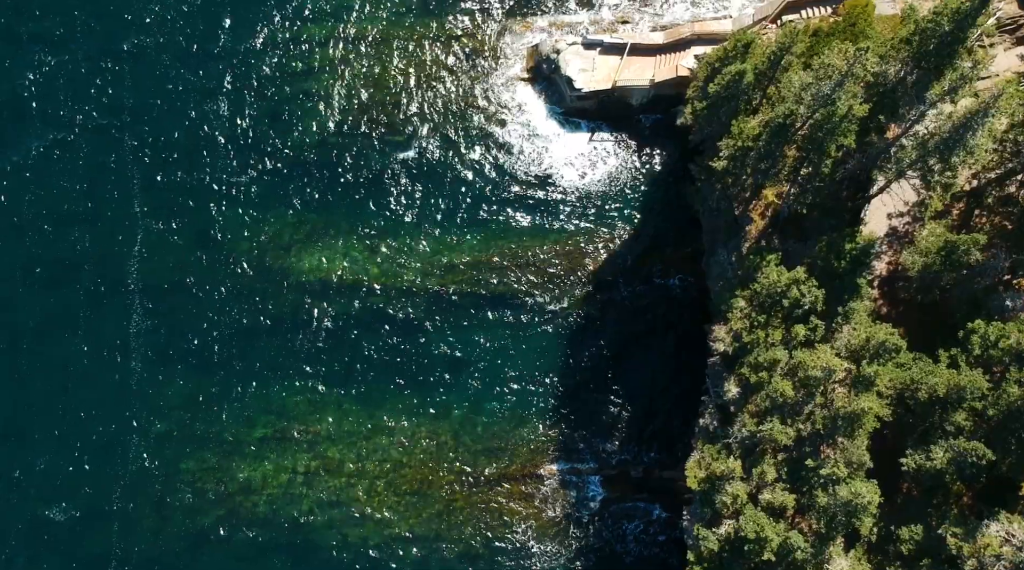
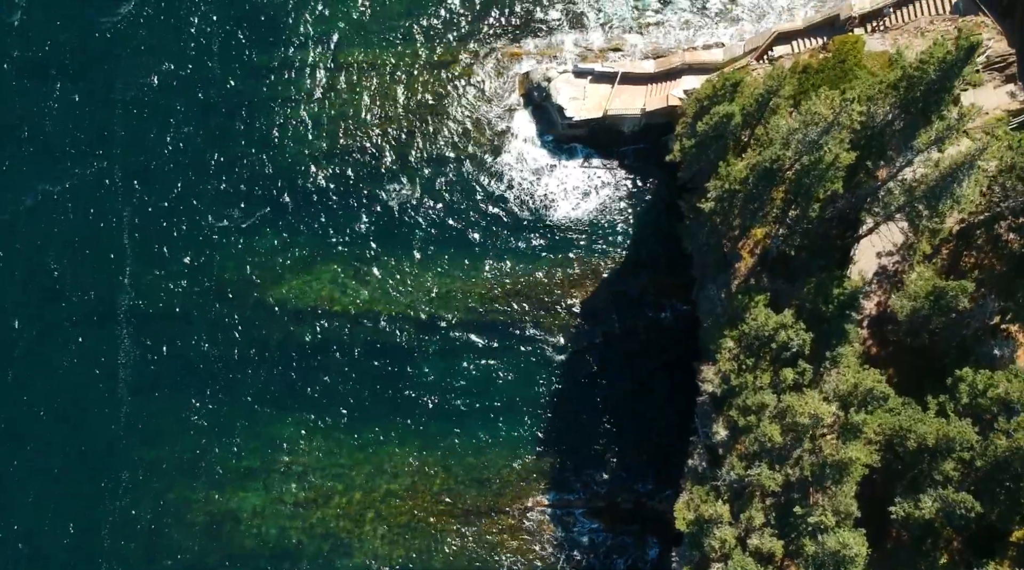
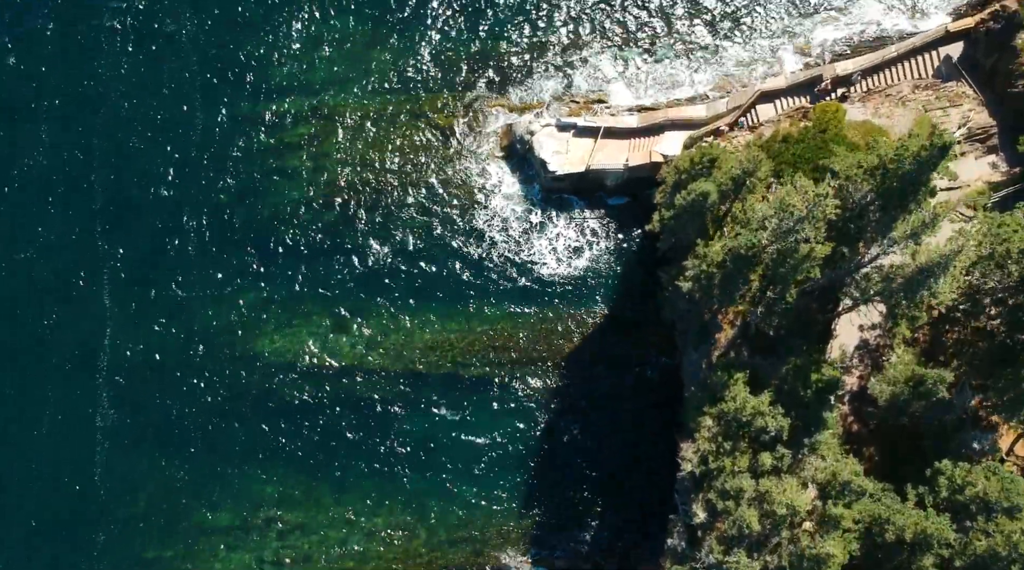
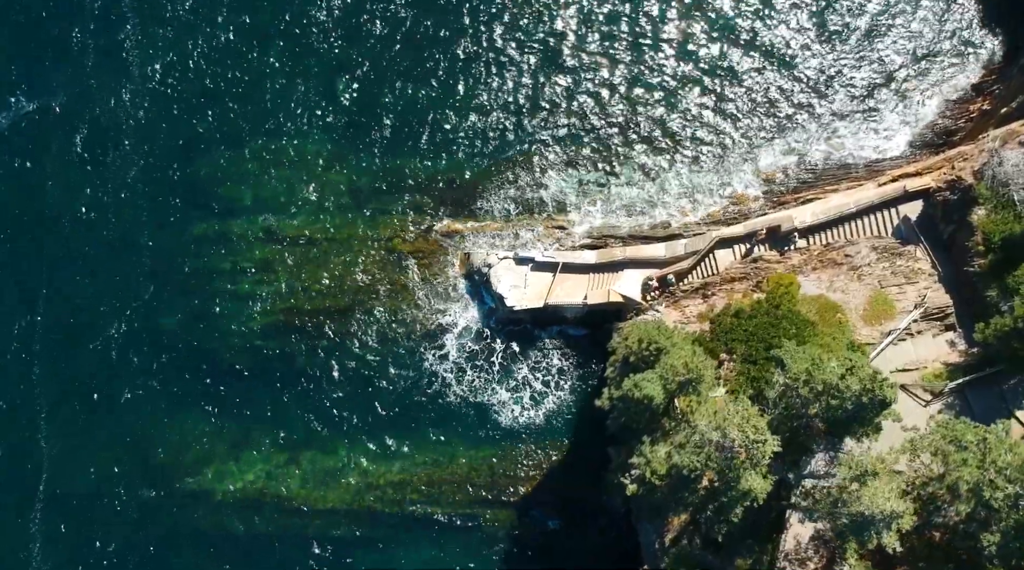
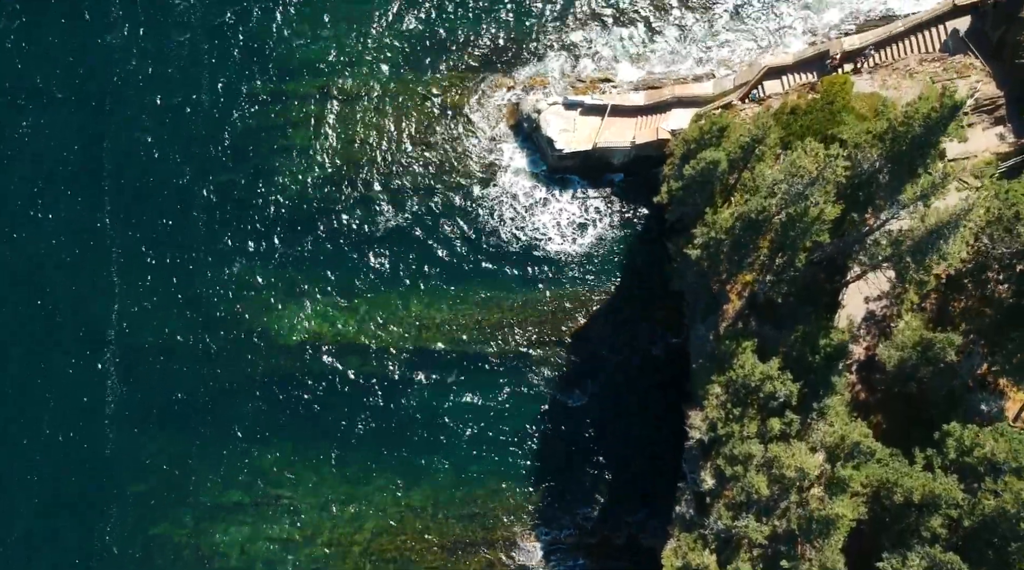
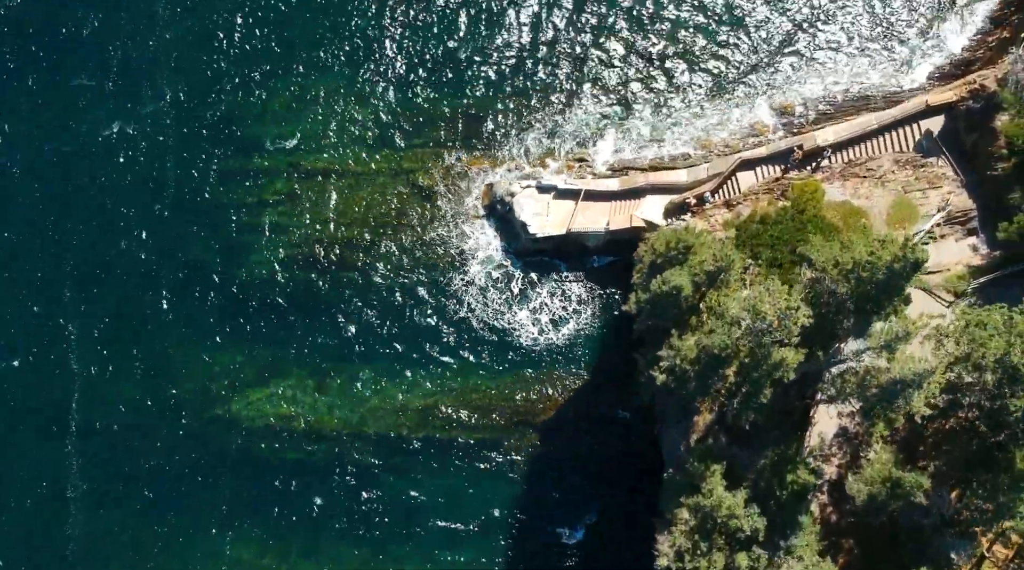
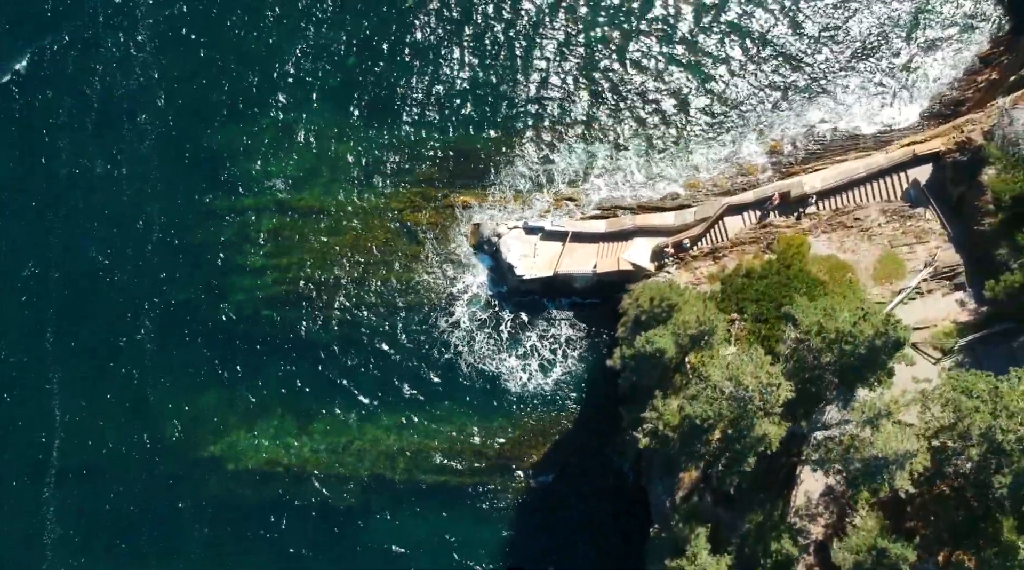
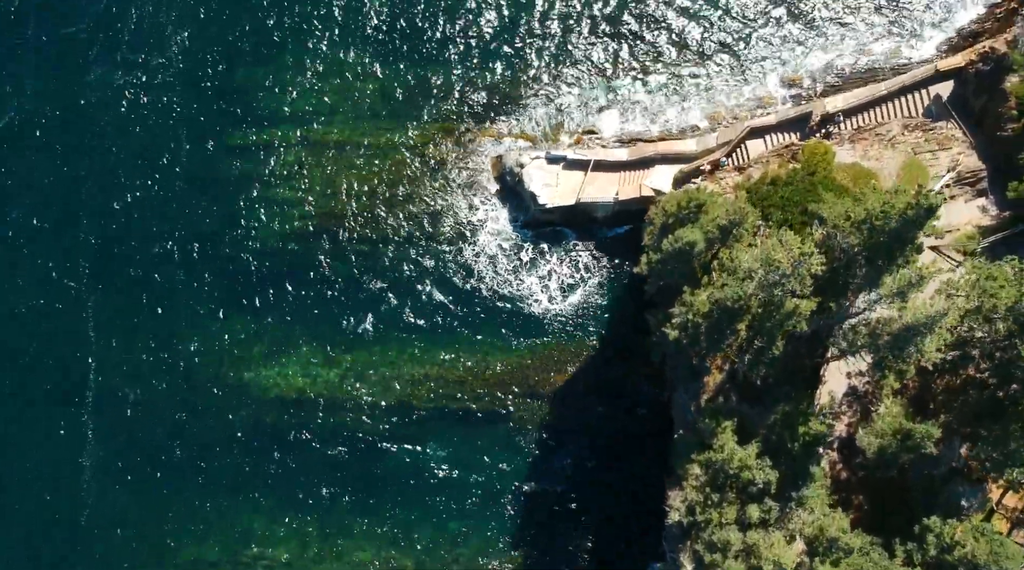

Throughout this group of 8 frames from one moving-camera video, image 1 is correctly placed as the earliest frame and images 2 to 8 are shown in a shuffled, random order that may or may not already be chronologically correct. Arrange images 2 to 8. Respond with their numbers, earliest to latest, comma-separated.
2, 5, 3, 8, 6, 7, 4
